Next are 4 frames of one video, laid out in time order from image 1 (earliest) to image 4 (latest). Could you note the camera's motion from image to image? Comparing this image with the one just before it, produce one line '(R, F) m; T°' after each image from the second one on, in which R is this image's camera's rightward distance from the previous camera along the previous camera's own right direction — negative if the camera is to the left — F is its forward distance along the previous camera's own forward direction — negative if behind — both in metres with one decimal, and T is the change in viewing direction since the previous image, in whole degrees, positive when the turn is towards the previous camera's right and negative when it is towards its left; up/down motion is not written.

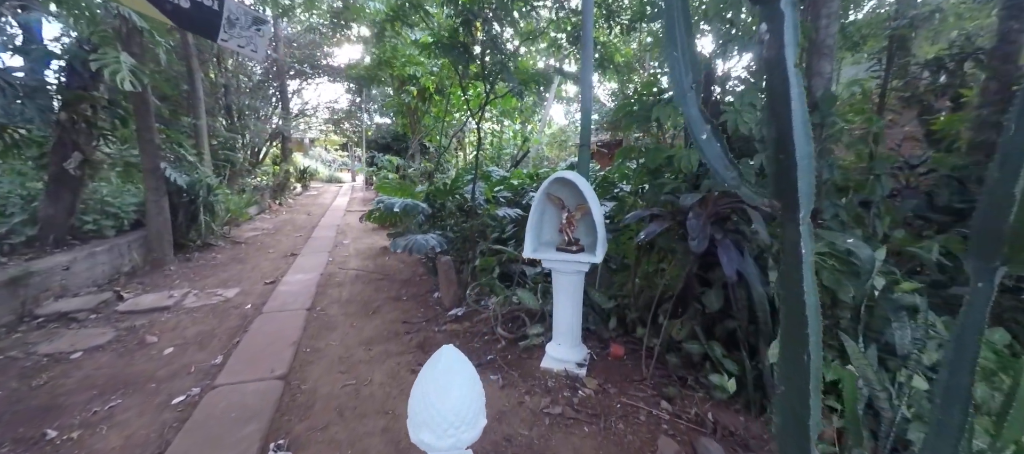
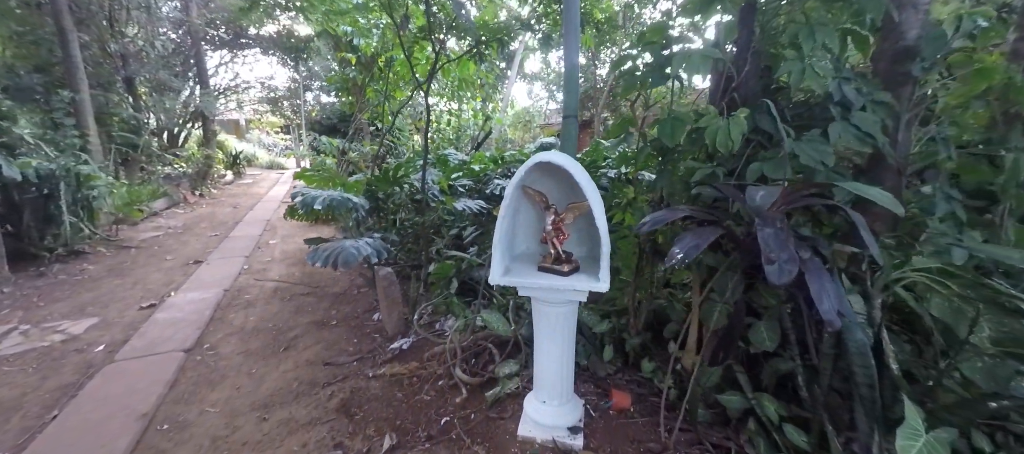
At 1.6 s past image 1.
(0.0, +0.6) m; +5°
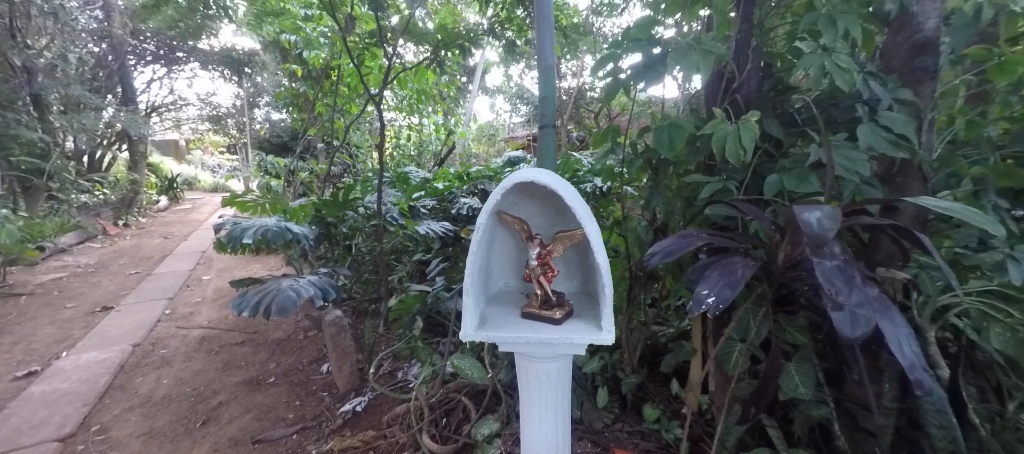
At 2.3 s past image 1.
(0.0, +0.3) m; +5°
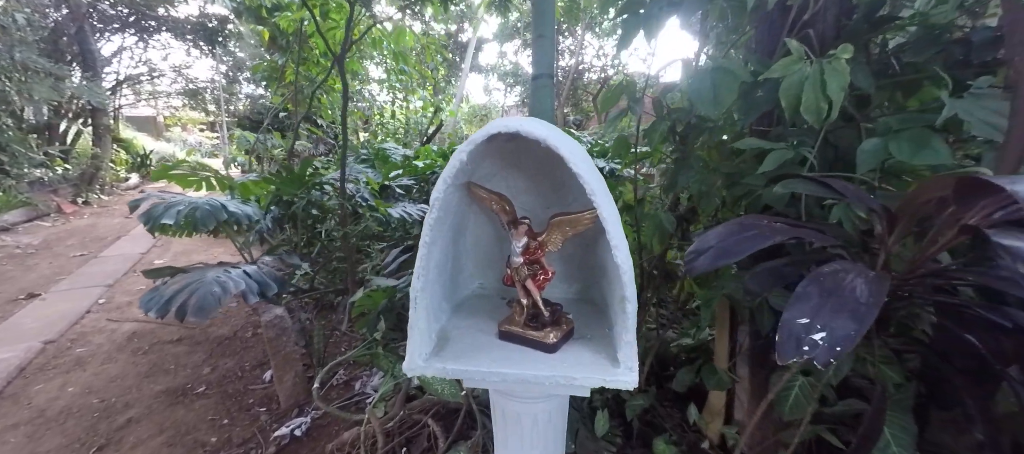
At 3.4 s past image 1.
(0.0, +0.3) m; +1°
